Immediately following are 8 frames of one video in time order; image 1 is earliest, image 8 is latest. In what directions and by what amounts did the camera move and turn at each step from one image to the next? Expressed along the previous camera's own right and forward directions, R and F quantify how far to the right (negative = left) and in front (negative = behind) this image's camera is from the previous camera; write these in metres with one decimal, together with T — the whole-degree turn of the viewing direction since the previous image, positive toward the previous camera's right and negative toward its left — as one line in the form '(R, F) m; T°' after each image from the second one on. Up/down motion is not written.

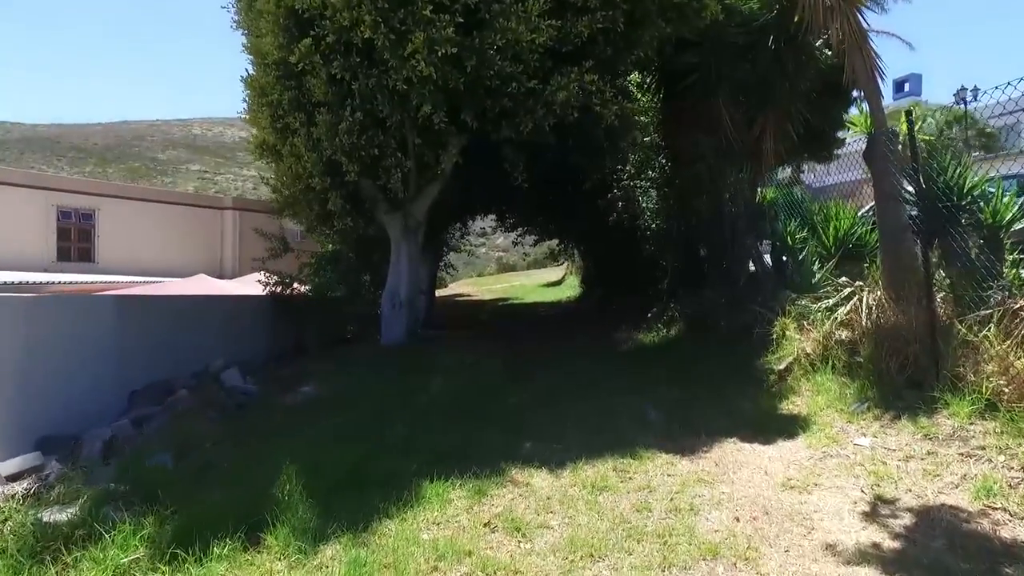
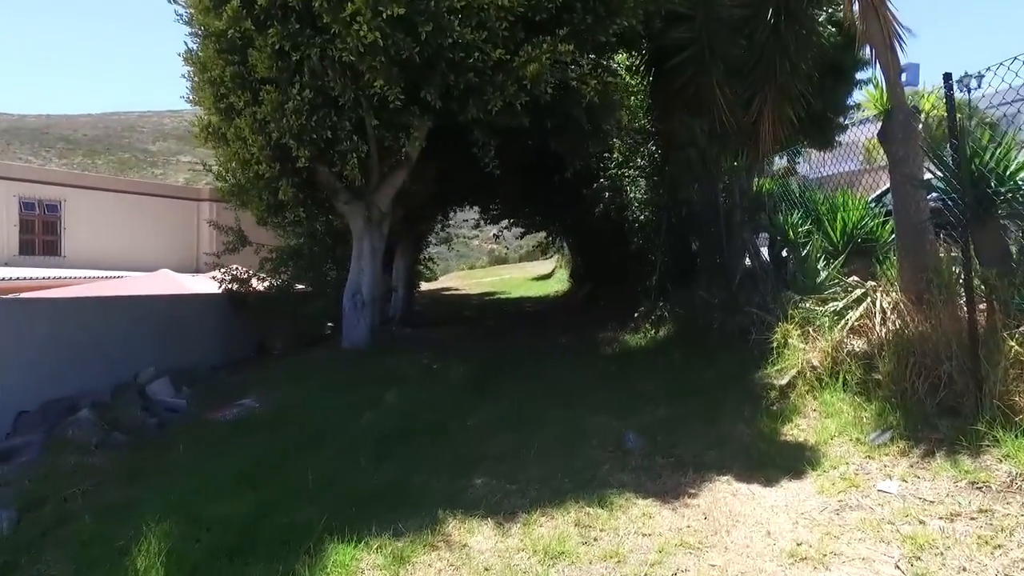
(+0.2, +0.9) m; 0°
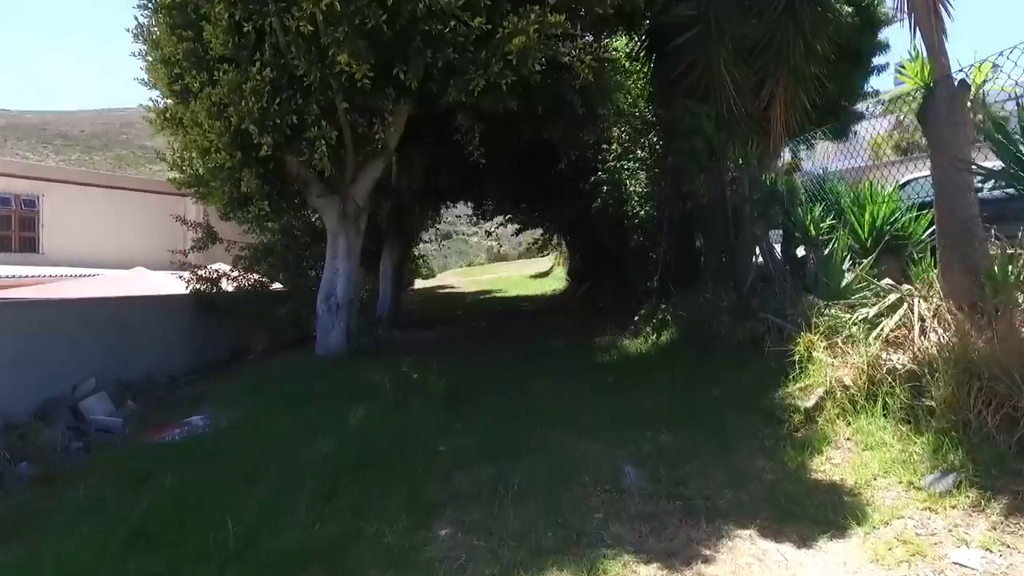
(+0.1, +0.8) m; 0°
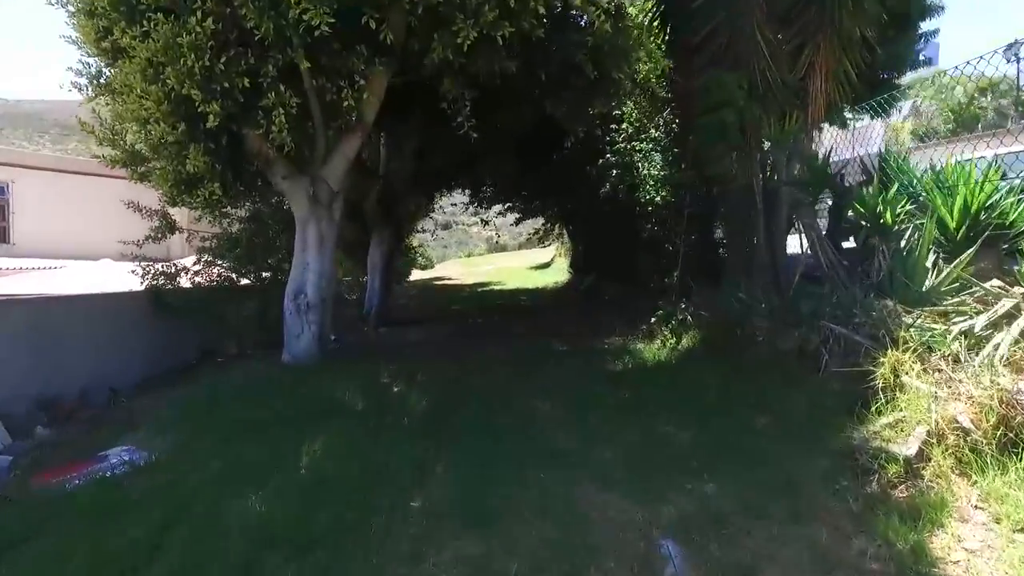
(0.0, +1.2) m; 0°
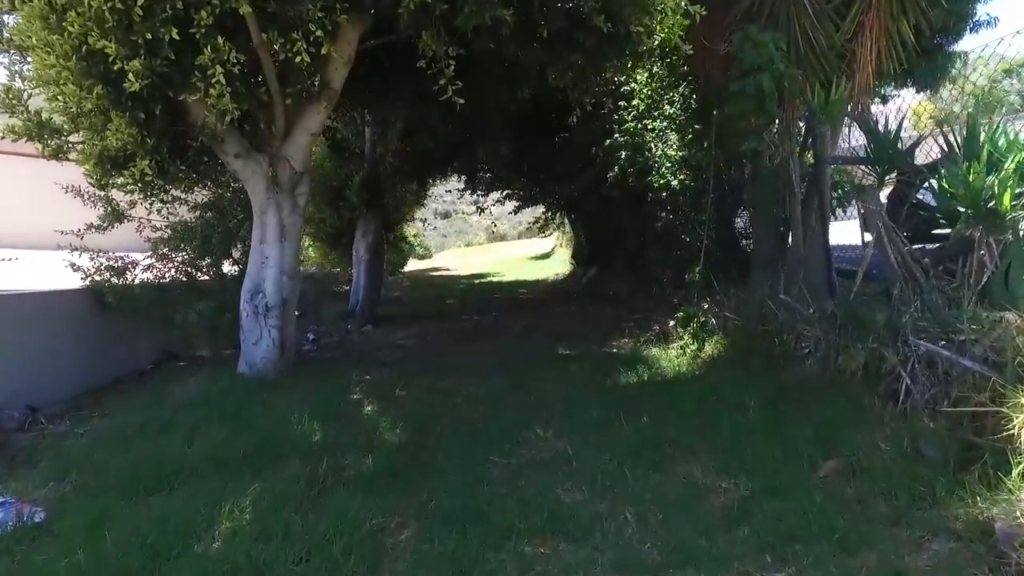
(0.0, +1.2) m; 0°
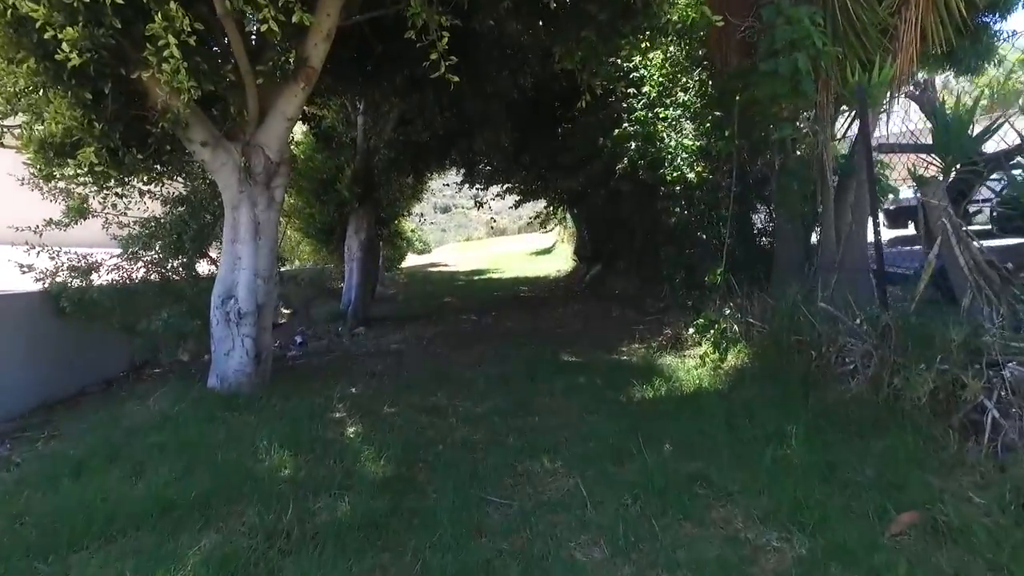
(0.0, +0.7) m; 0°
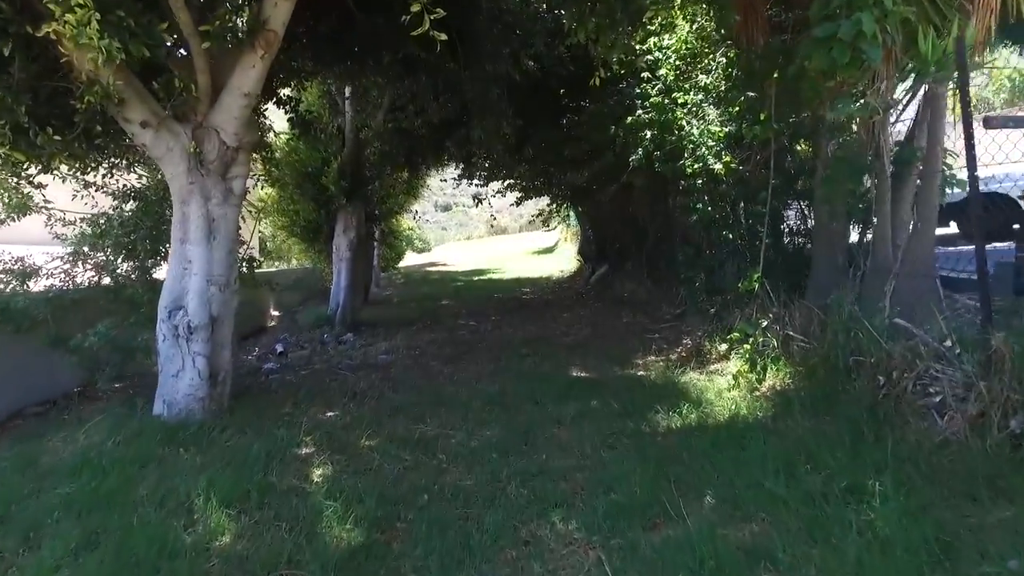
(0.0, +1.0) m; 0°
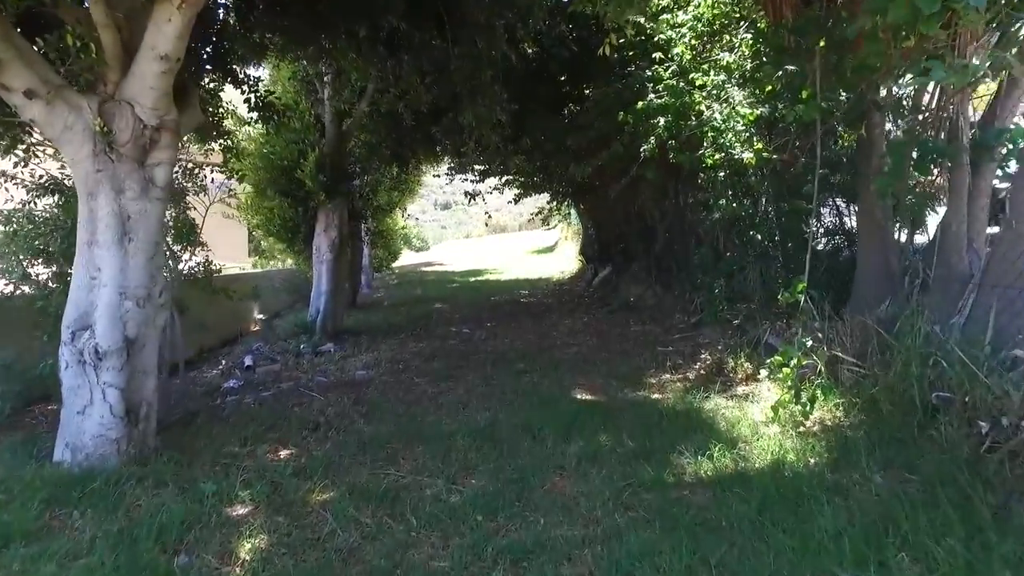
(0.0, +1.0) m; 0°
